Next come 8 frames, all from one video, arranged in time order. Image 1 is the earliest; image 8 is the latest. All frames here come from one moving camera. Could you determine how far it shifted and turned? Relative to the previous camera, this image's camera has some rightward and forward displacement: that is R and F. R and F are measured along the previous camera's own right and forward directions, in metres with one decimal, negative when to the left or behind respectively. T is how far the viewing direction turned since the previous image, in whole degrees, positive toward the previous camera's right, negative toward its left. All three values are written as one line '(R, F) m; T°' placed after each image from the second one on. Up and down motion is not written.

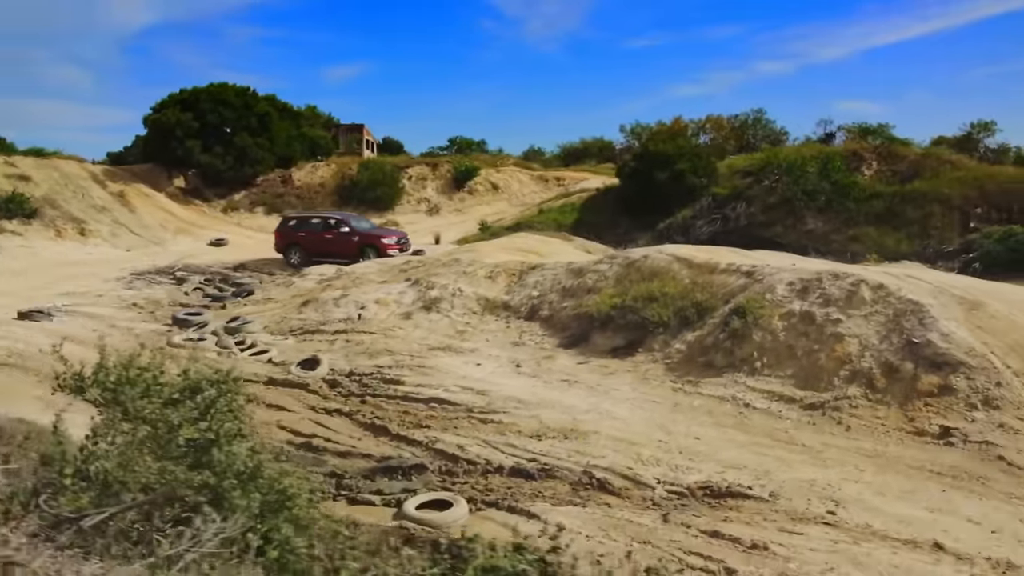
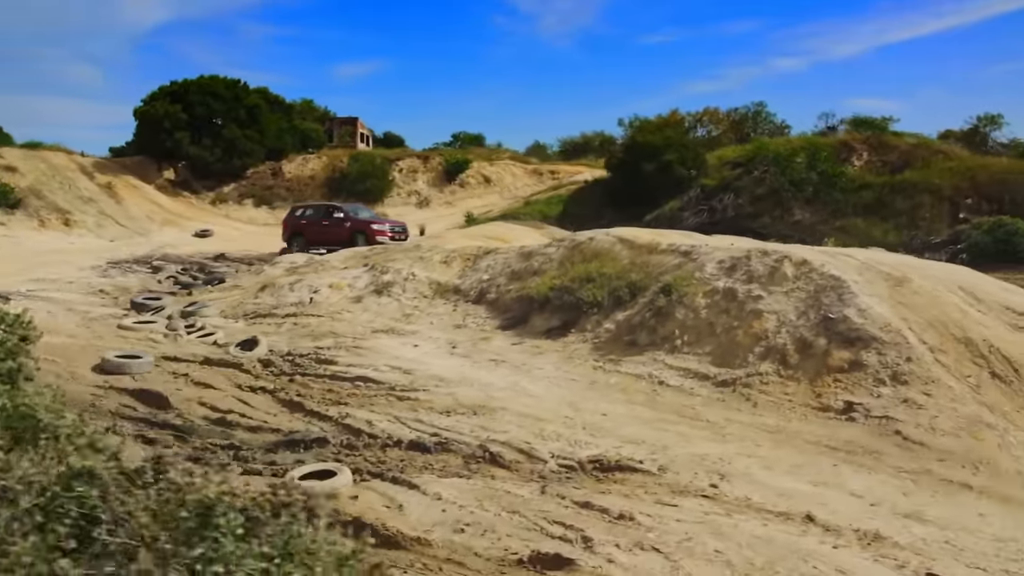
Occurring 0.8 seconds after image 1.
(+1.5, +0.2) m; -1°
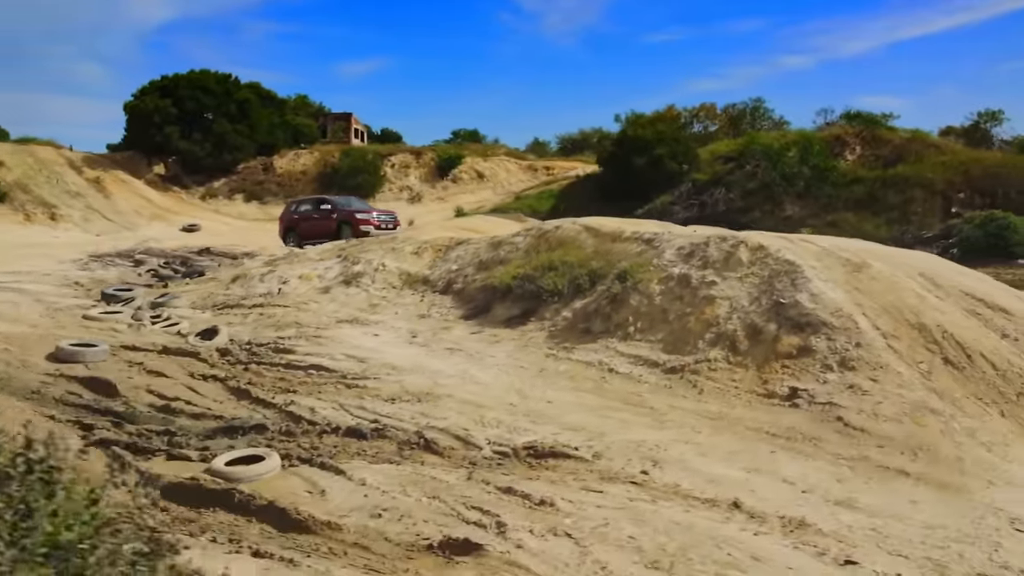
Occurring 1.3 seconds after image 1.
(+0.8, +0.2) m; -1°
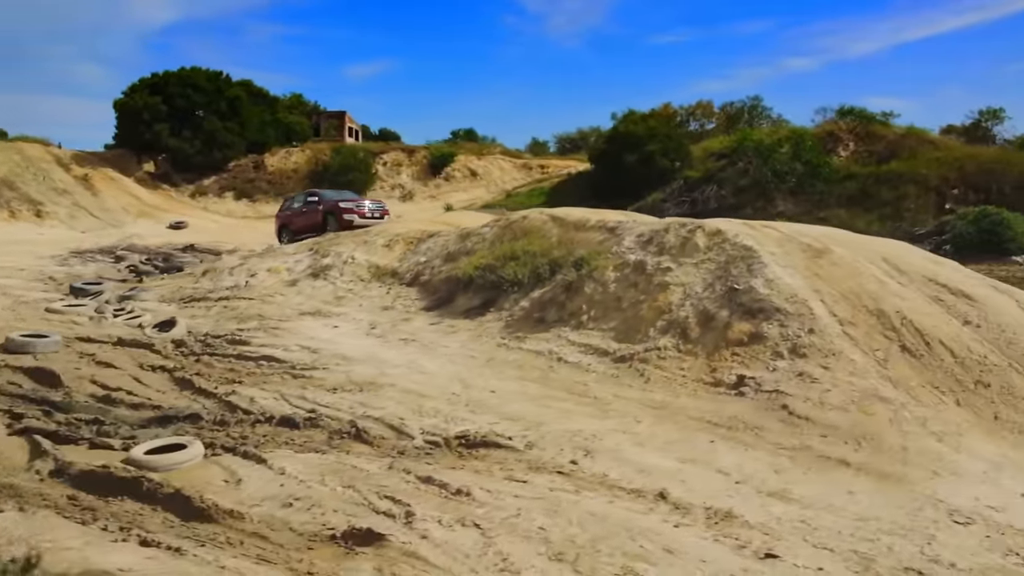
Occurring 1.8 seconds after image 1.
(+0.8, +0.3) m; -1°
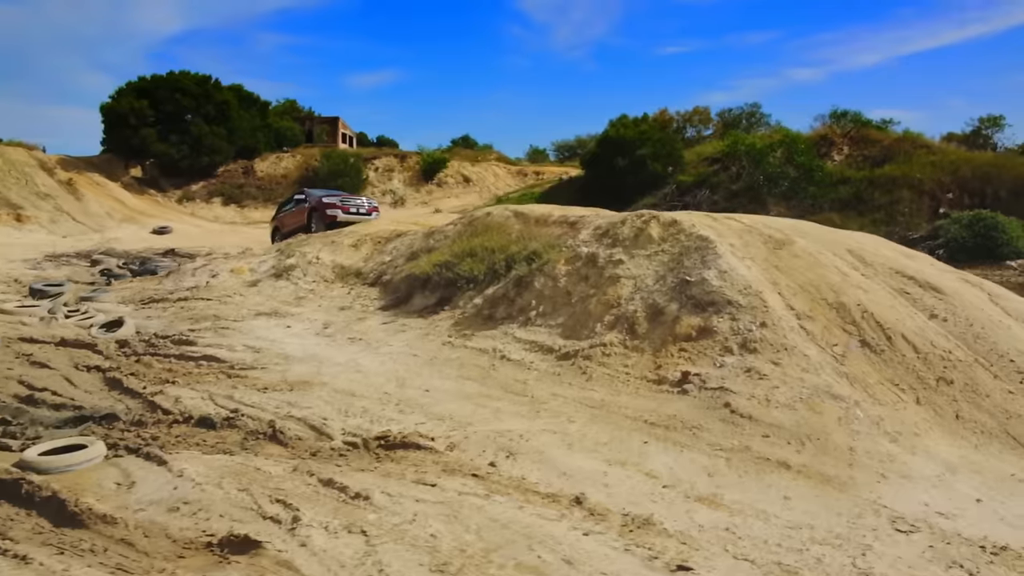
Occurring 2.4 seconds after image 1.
(+0.8, +0.5) m; 0°
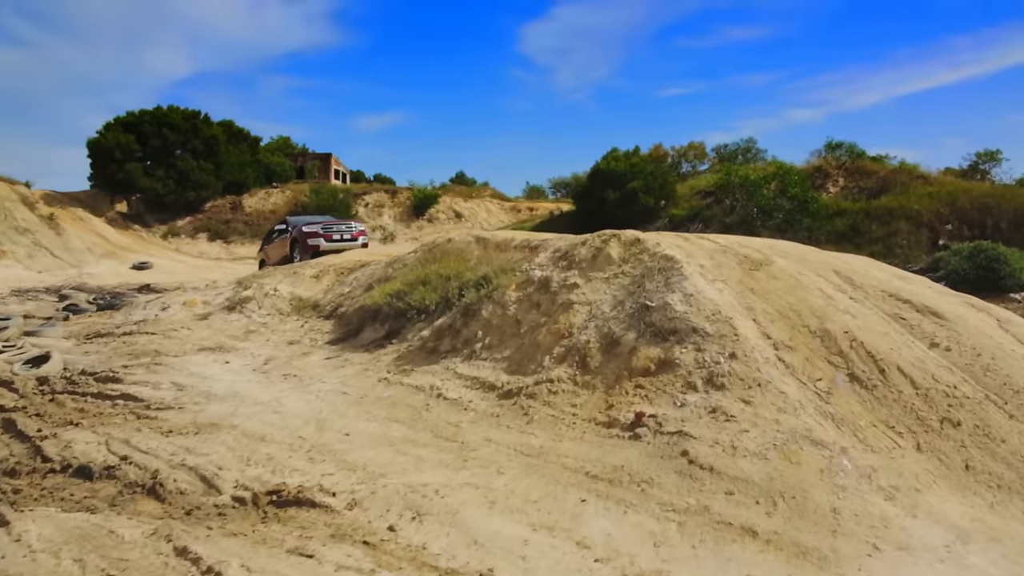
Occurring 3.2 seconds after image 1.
(+0.7, +1.1) m; 0°
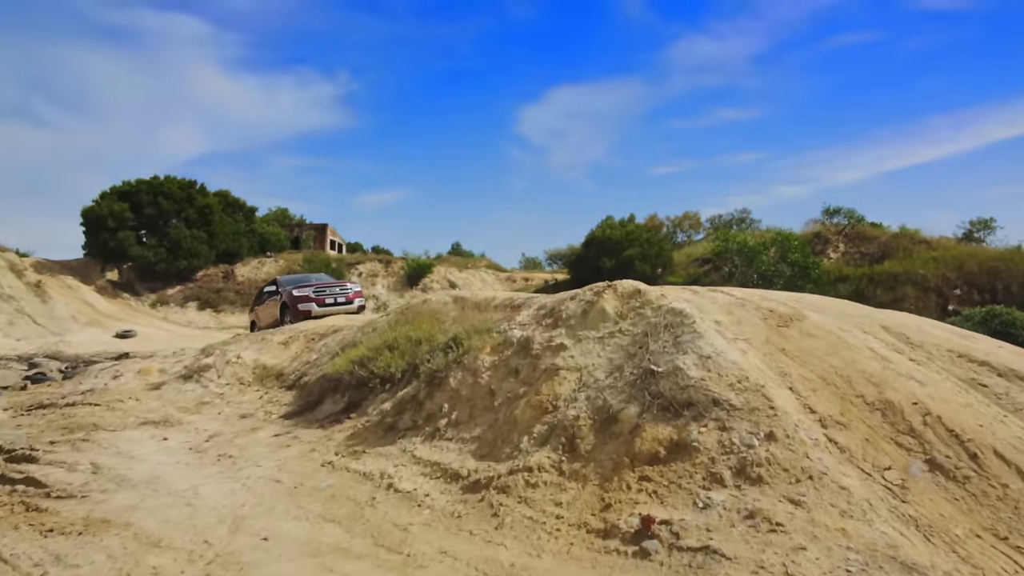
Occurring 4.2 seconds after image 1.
(+0.3, +1.4) m; 0°
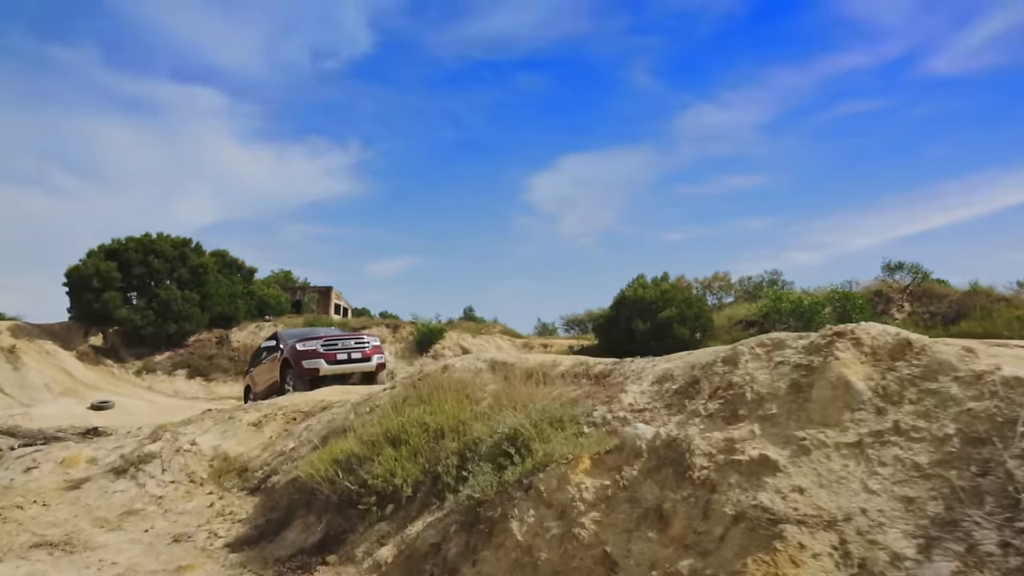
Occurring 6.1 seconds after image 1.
(-0.6, +3.2) m; -1°
